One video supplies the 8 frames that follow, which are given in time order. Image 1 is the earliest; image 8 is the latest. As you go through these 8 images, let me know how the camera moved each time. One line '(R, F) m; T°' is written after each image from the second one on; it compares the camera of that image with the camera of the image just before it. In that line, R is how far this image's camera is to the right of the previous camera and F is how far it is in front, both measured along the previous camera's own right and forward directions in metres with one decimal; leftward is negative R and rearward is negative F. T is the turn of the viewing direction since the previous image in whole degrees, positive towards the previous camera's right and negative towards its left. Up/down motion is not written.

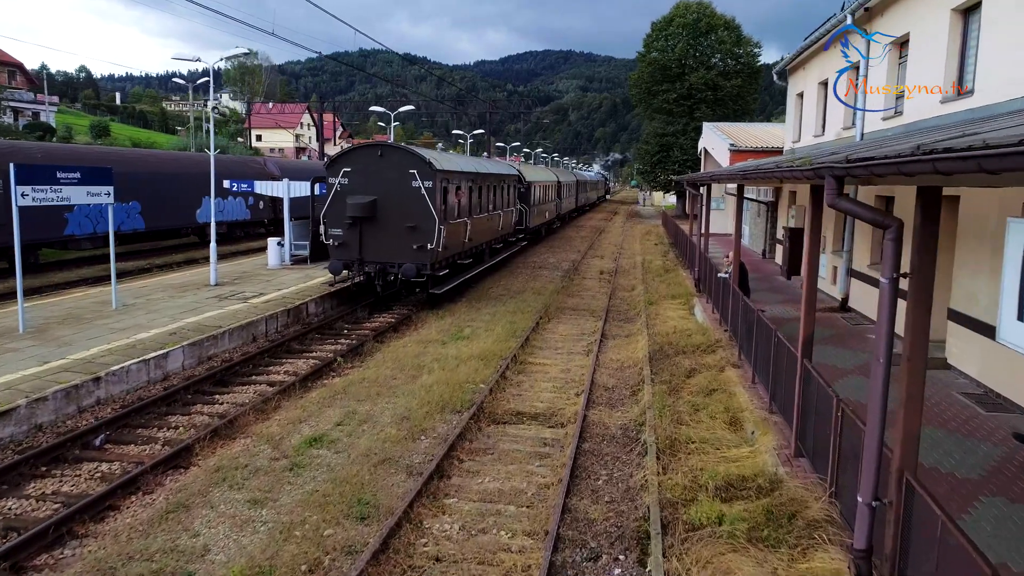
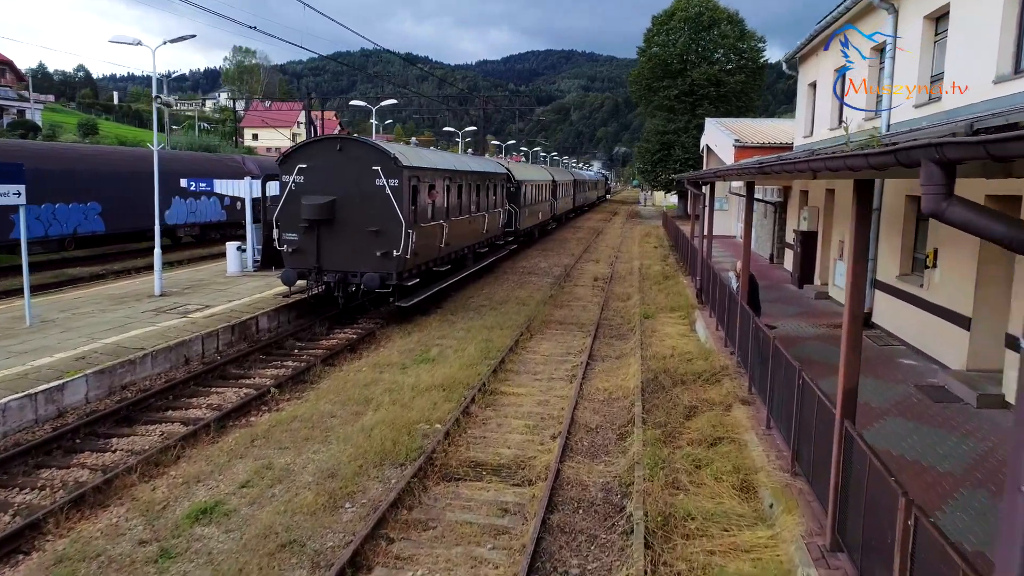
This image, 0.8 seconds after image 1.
(+0.5, +1.7) m; 0°
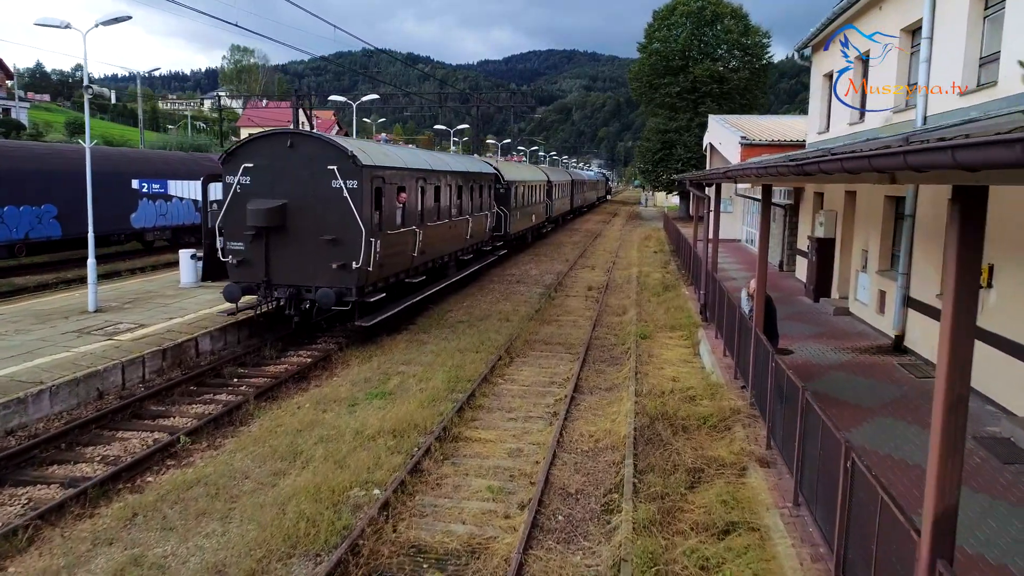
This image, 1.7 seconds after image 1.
(+0.4, +1.7) m; 0°
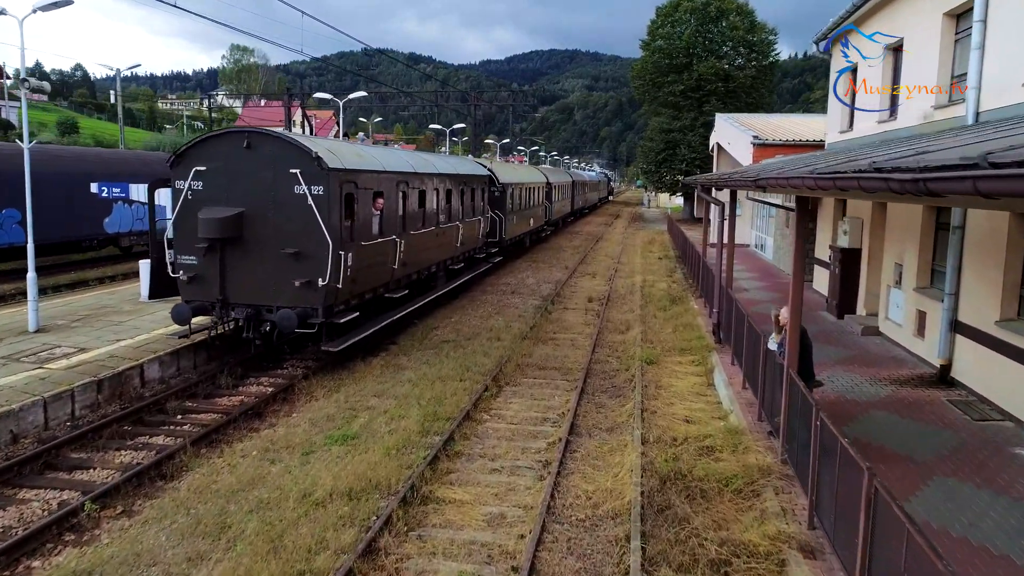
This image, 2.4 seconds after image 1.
(+0.2, +1.4) m; 0°
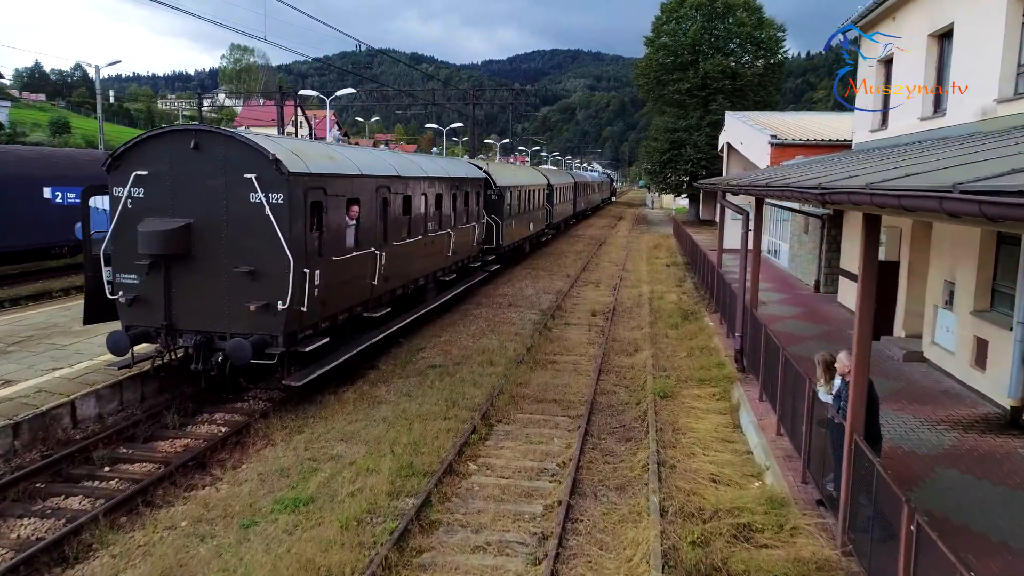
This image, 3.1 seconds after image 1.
(+0.1, +1.4) m; 0°
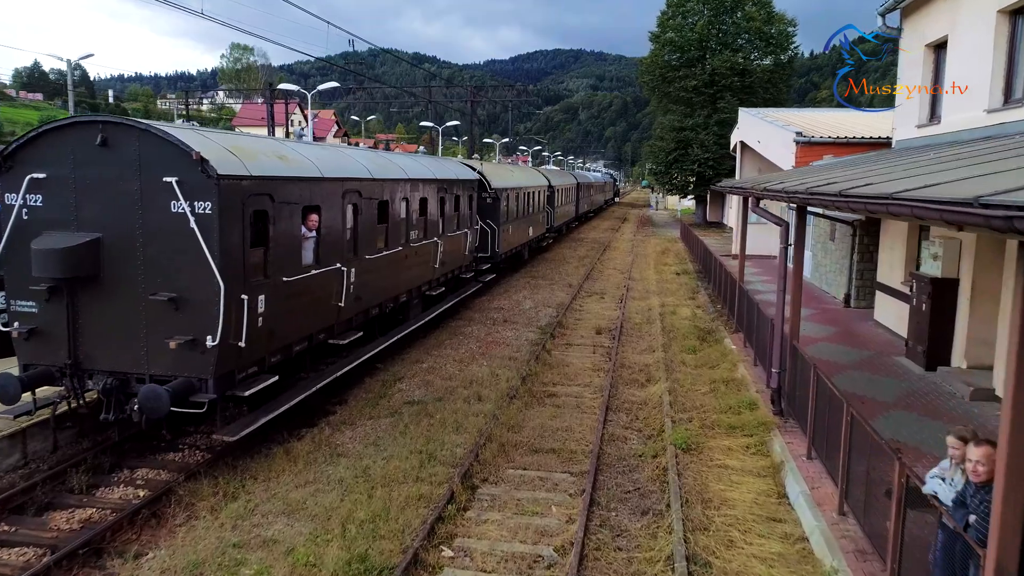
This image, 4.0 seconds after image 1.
(+0.1, +1.7) m; 0°
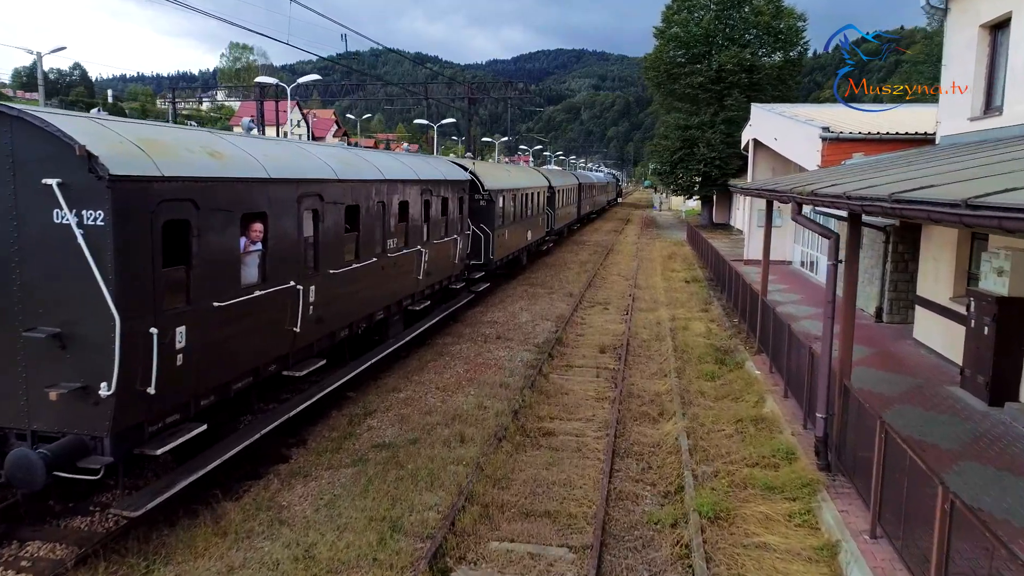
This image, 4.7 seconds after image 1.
(+0.2, +1.5) m; 0°
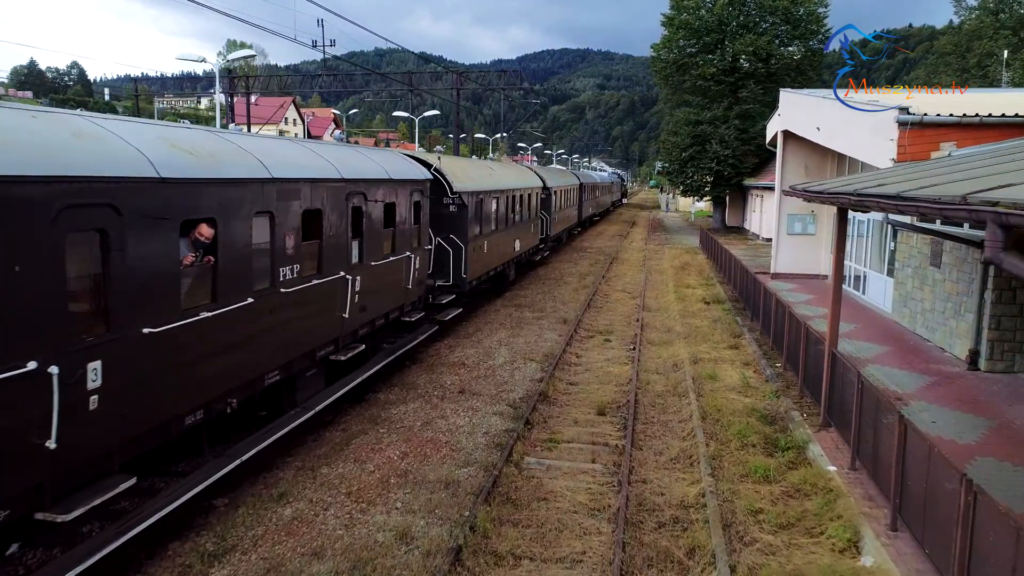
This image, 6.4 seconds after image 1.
(+0.5, +3.5) m; 0°
